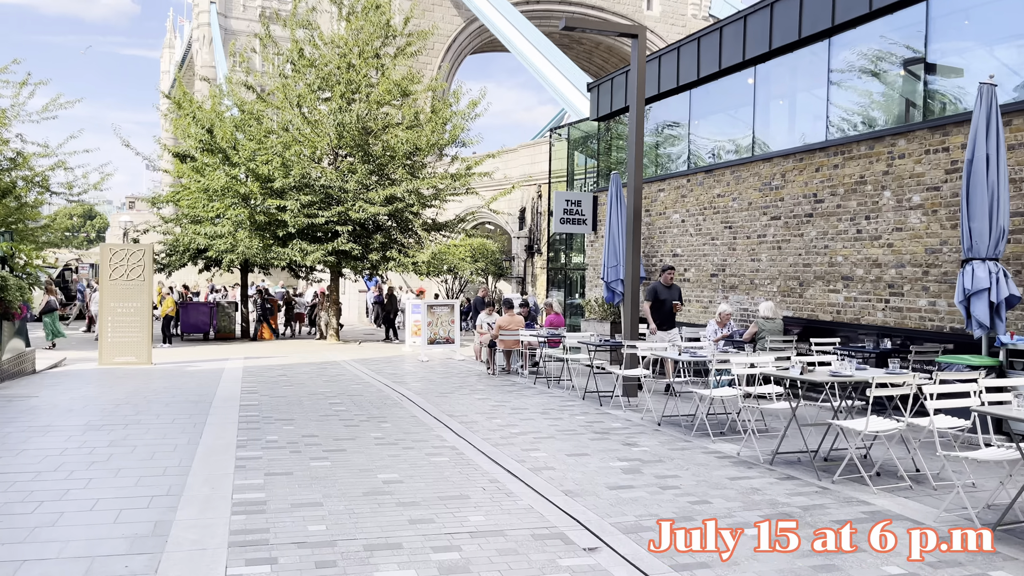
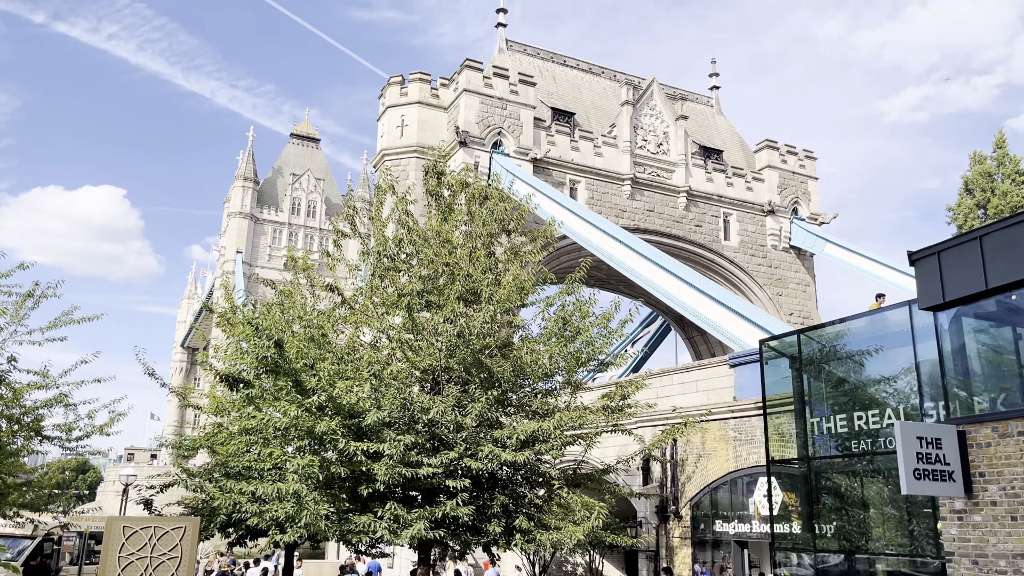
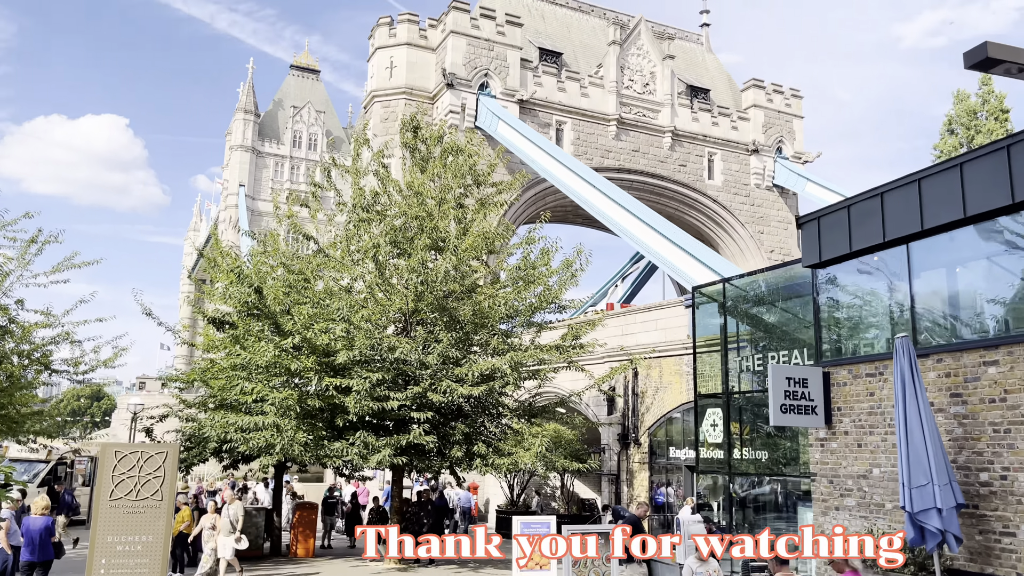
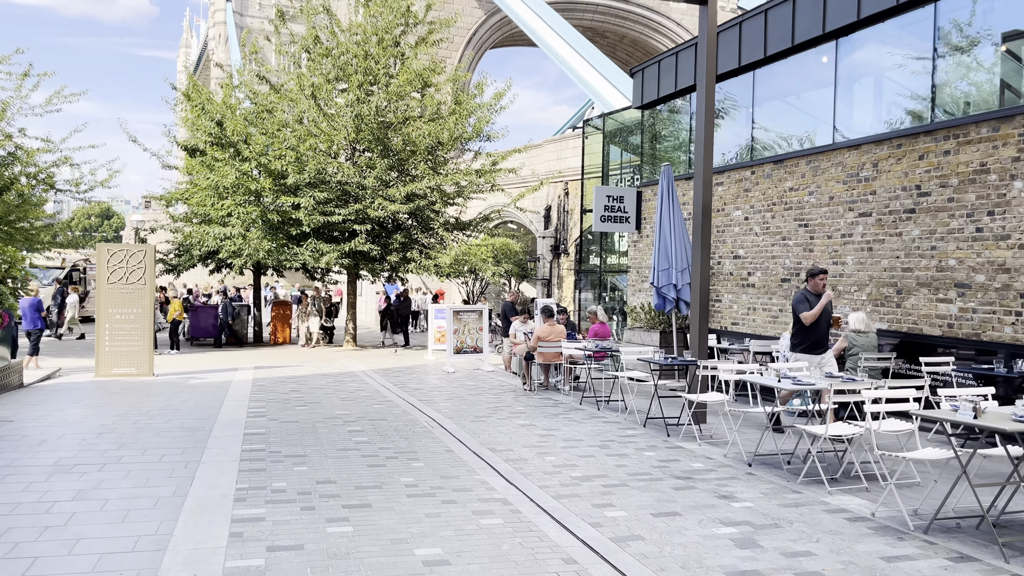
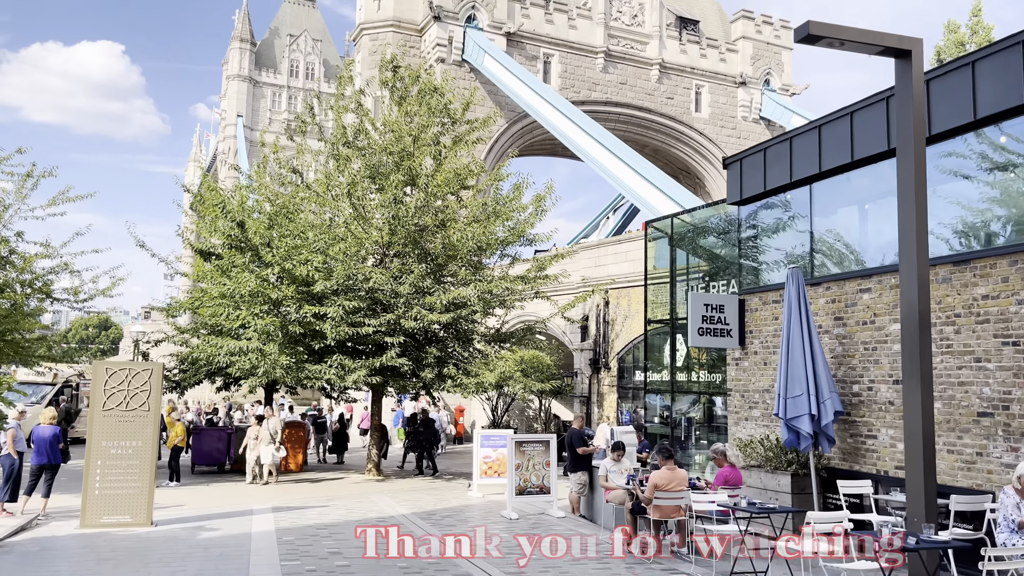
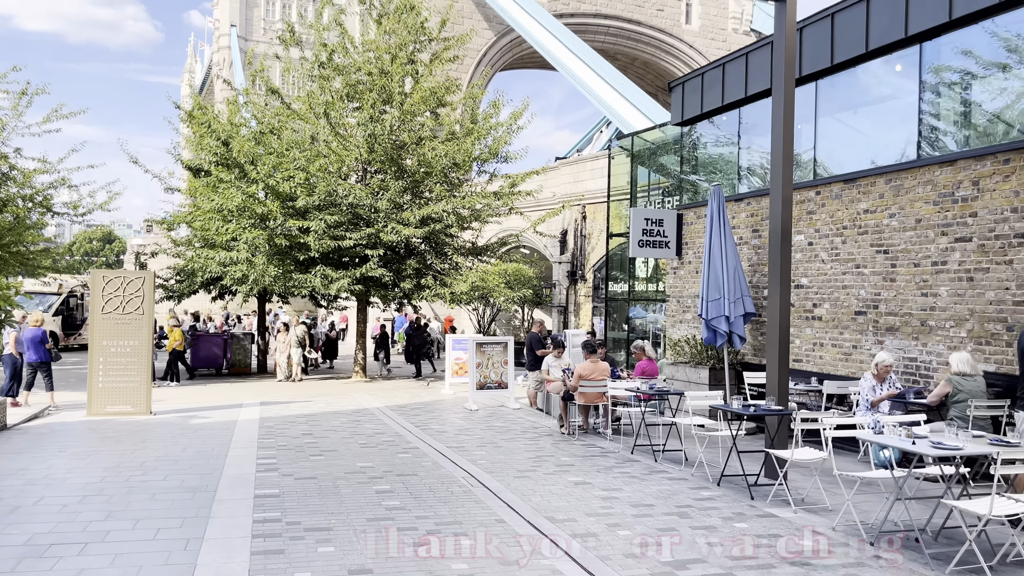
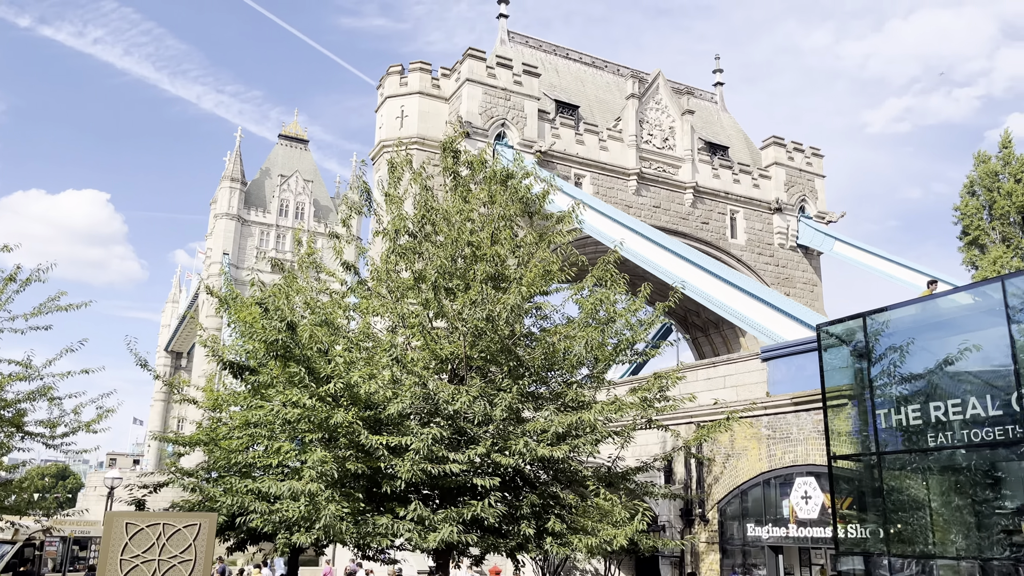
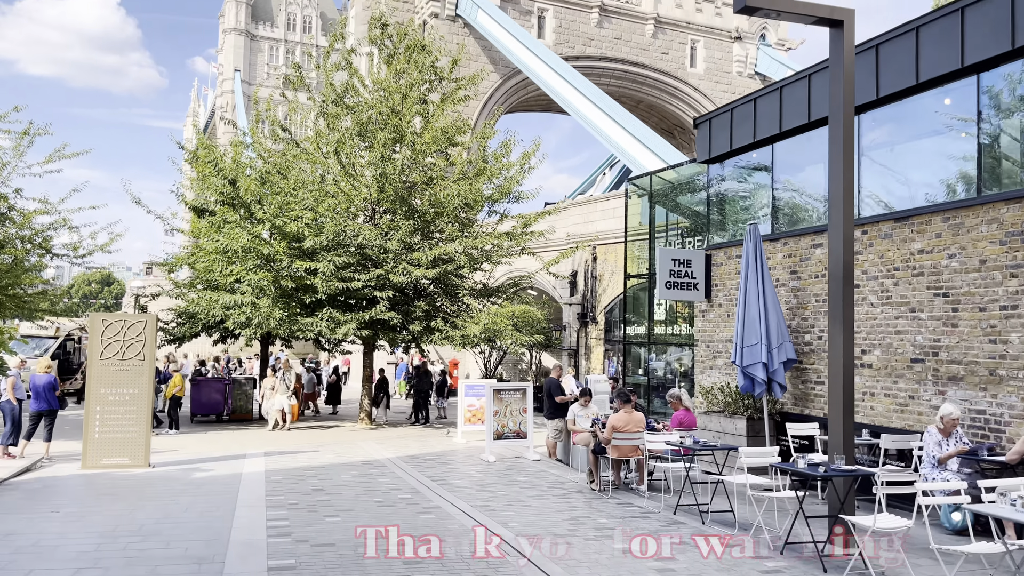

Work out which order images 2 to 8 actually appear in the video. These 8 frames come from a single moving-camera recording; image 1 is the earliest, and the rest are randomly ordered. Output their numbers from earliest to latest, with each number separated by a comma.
4, 6, 8, 5, 3, 2, 7
